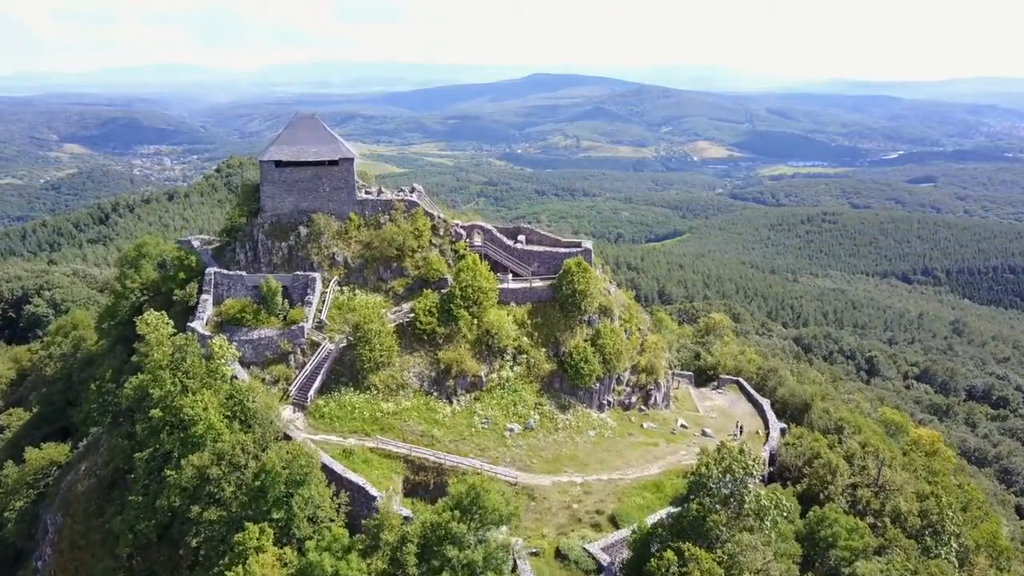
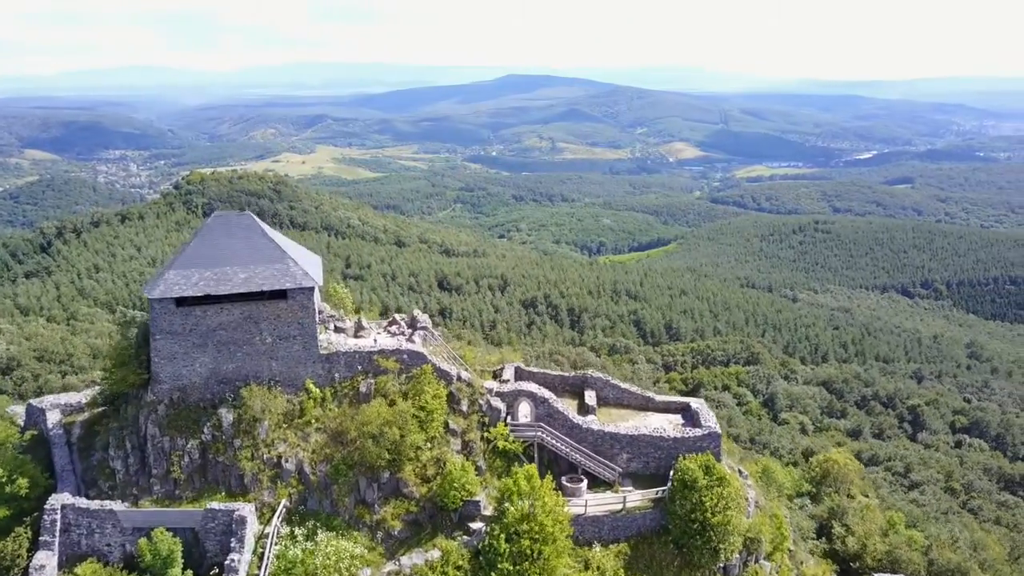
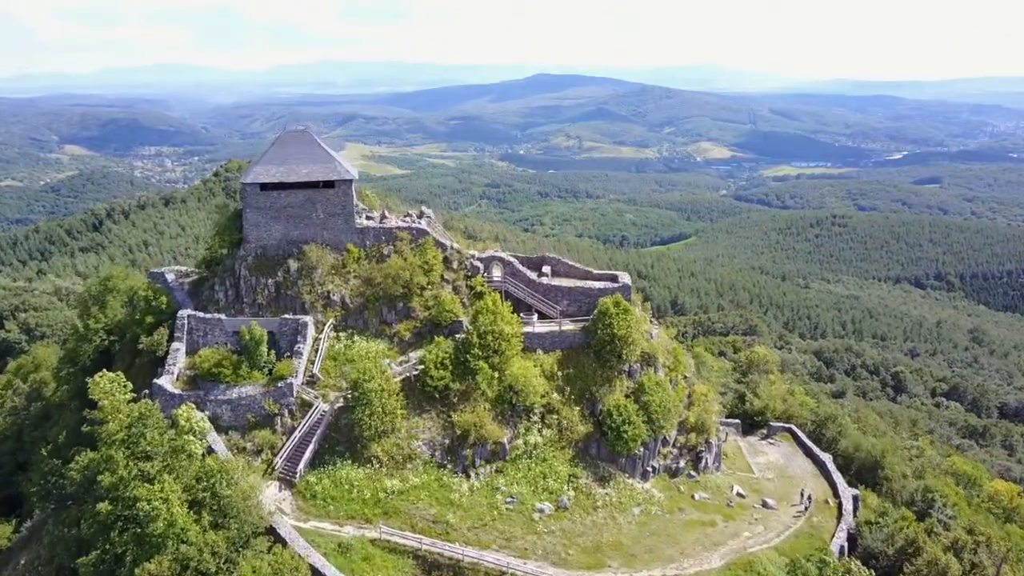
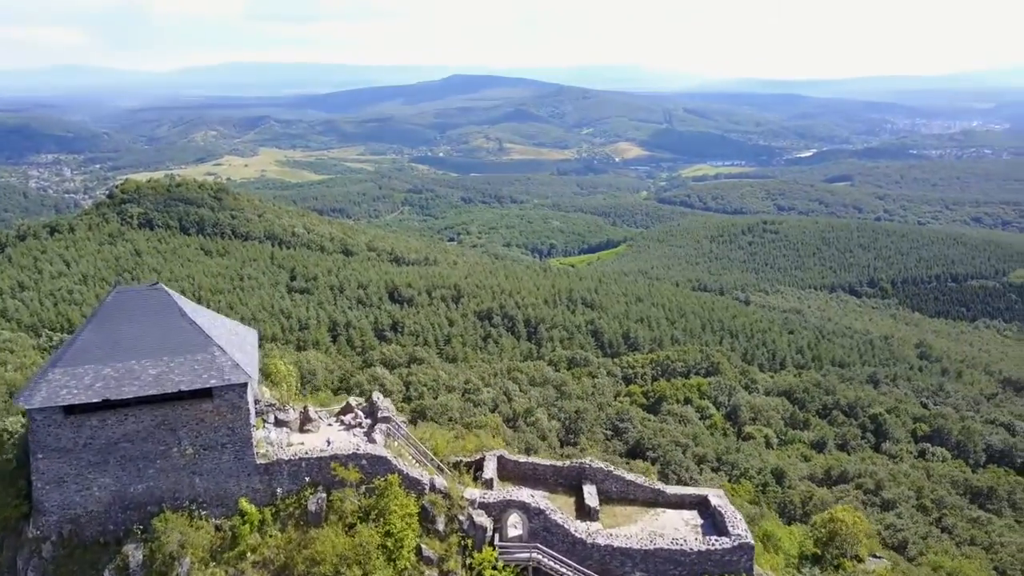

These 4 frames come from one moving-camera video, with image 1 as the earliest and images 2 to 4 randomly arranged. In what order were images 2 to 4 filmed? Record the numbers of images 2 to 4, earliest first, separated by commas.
3, 2, 4
